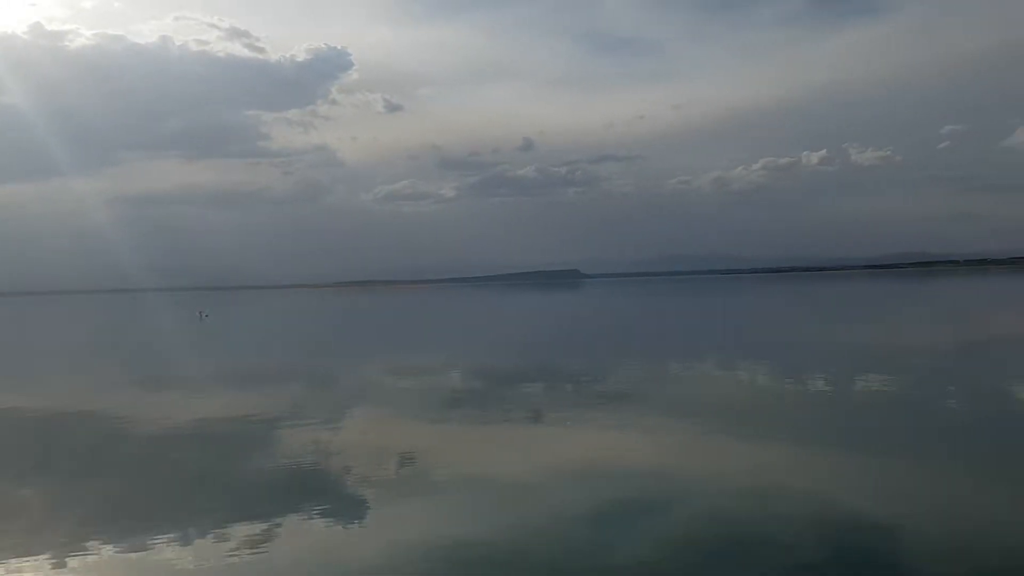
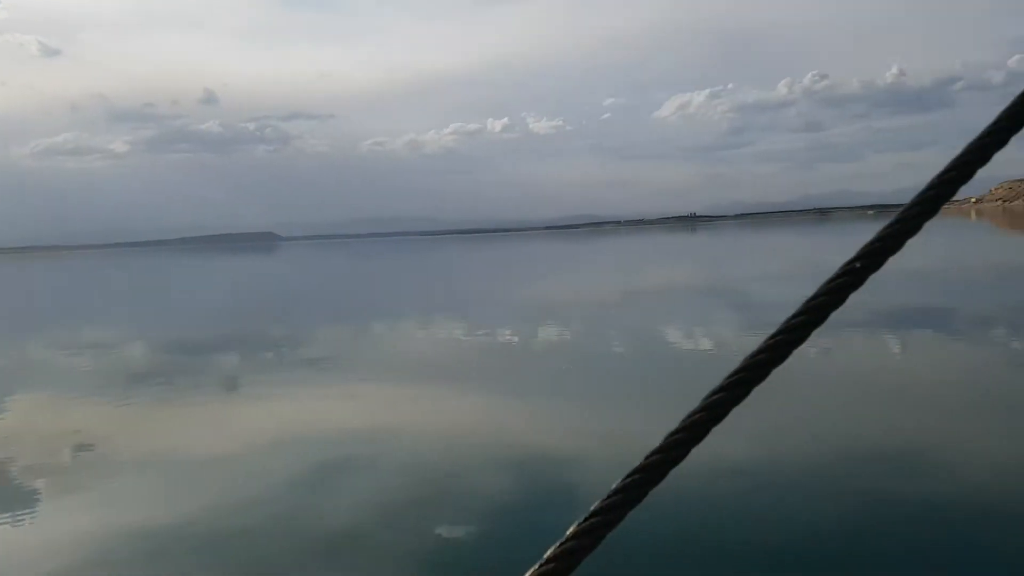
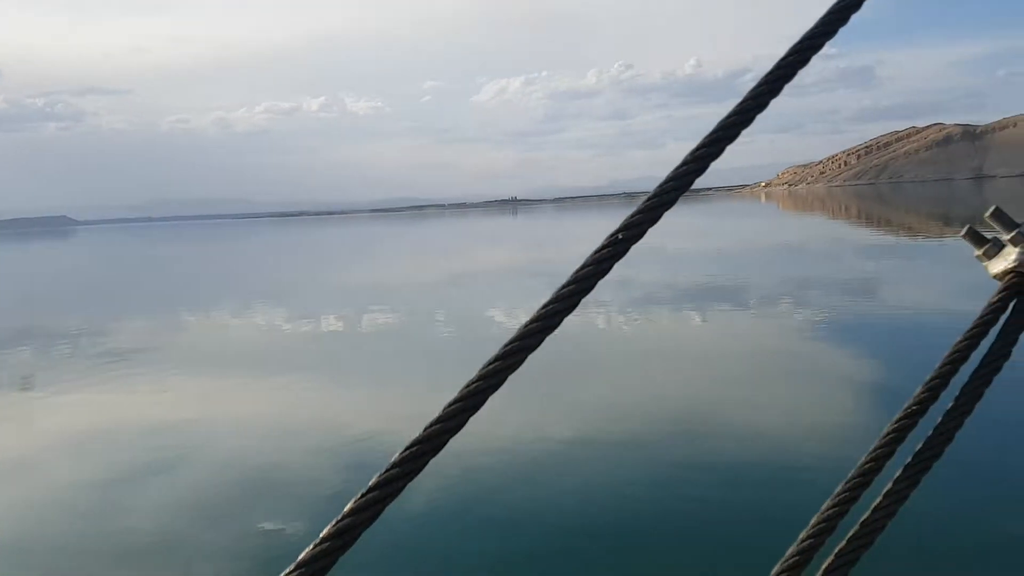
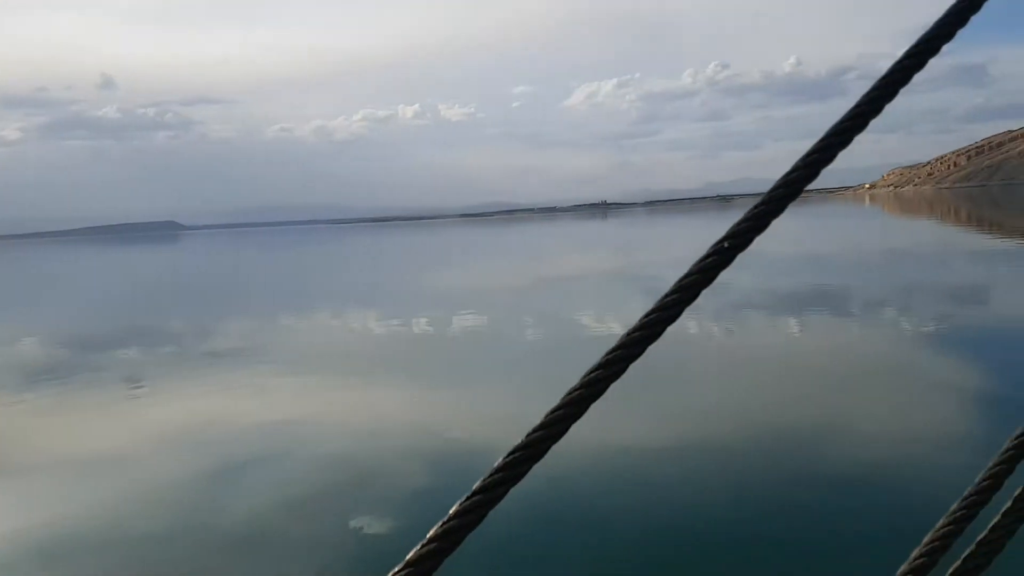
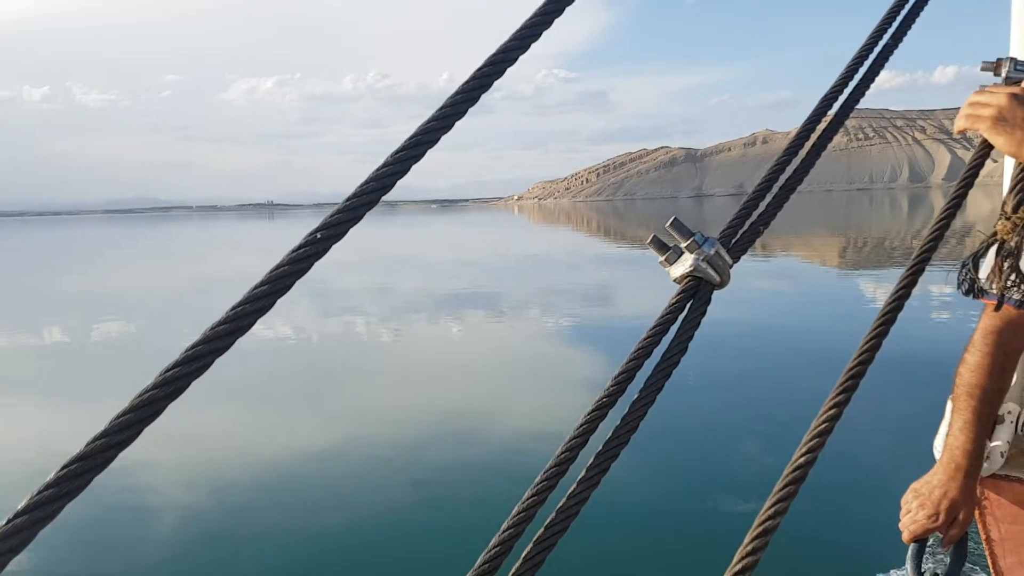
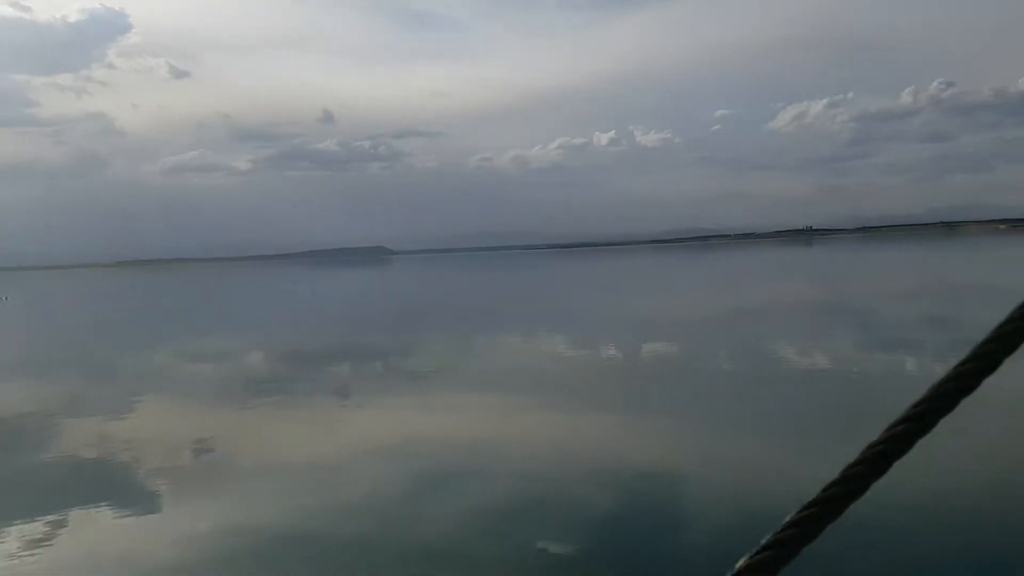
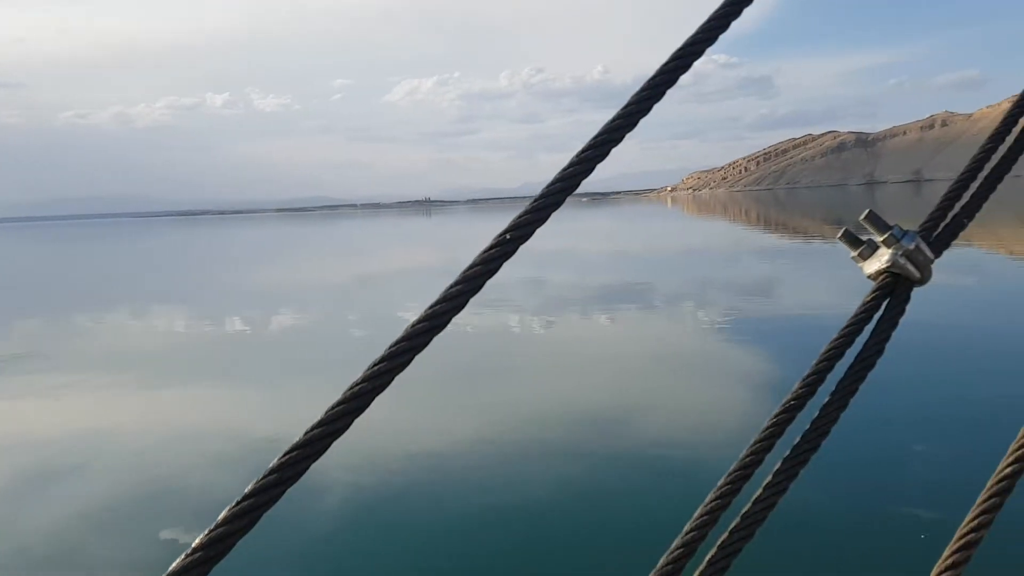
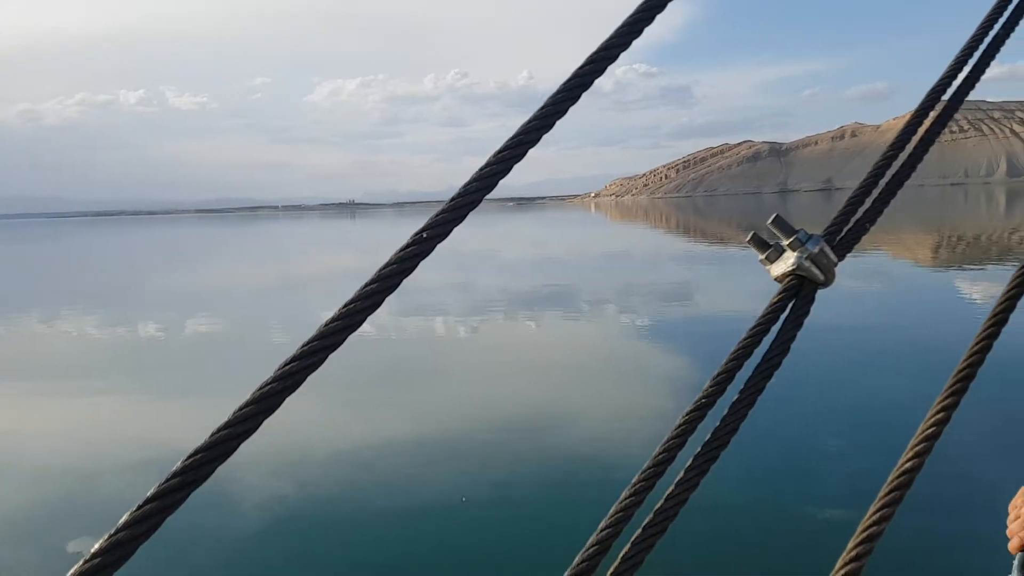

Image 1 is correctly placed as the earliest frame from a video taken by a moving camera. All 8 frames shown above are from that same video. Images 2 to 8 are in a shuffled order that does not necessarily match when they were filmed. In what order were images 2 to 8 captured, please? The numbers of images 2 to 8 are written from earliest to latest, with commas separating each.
6, 2, 4, 3, 7, 8, 5
